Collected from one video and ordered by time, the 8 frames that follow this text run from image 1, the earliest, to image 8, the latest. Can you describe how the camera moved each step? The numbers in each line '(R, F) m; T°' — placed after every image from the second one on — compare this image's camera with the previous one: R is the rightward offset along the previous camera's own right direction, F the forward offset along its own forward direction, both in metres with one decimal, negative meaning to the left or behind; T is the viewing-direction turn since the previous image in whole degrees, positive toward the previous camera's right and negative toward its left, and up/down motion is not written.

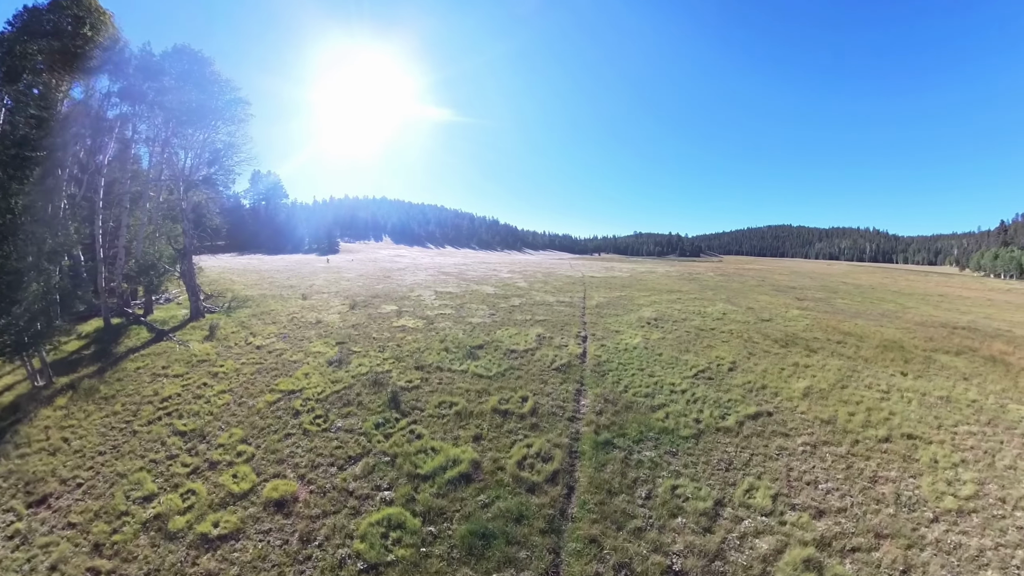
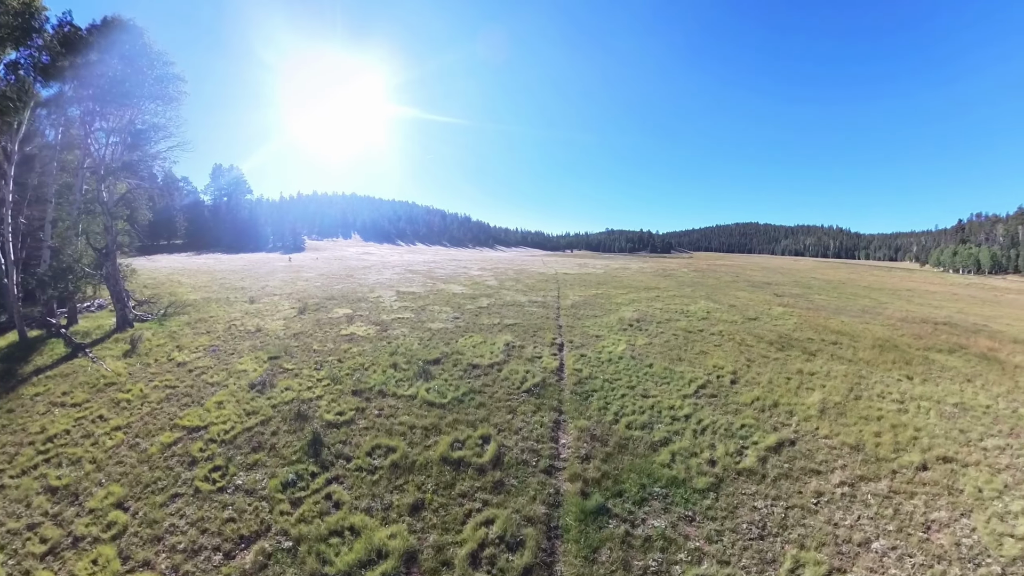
(+0.4, +3.4) m; +3°
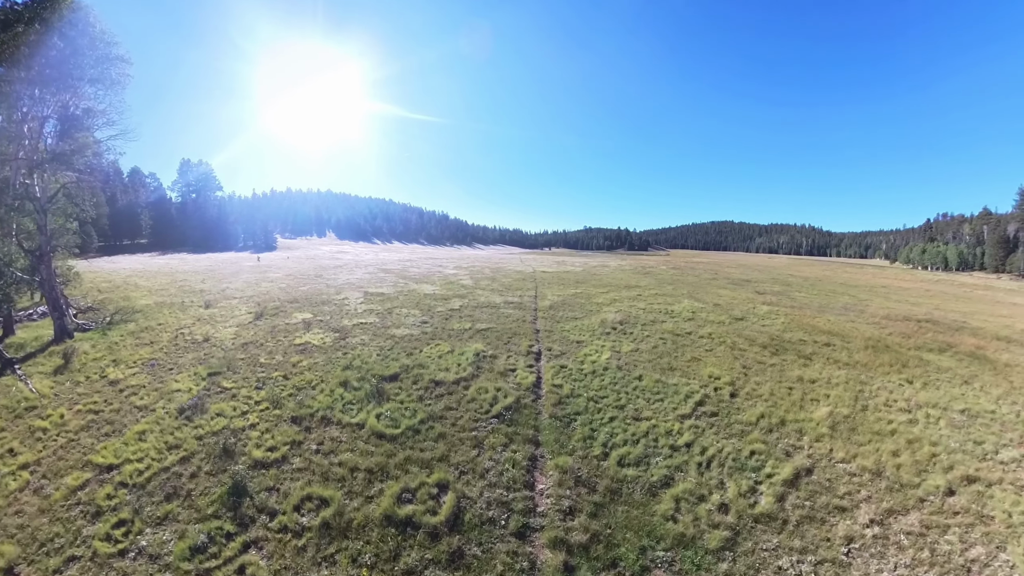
(+0.3, +2.2) m; +3°
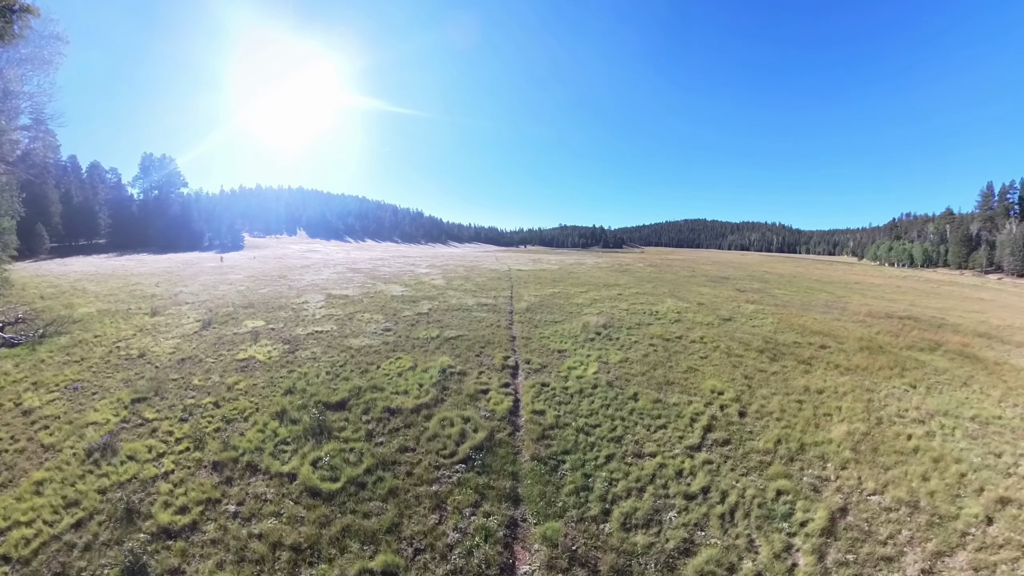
(+0.1, +2.3) m; +3°
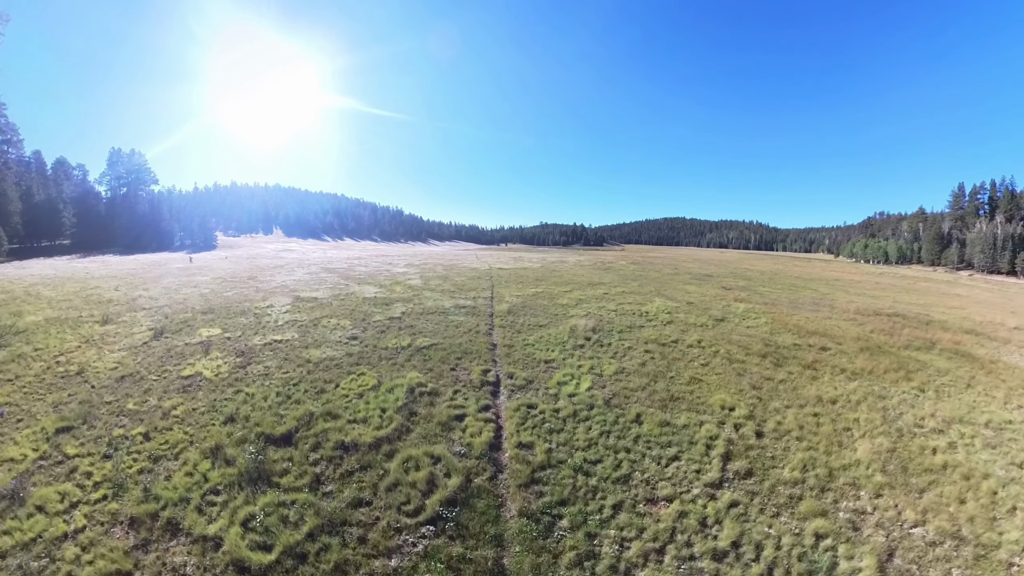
(0.0, +1.8) m; +2°
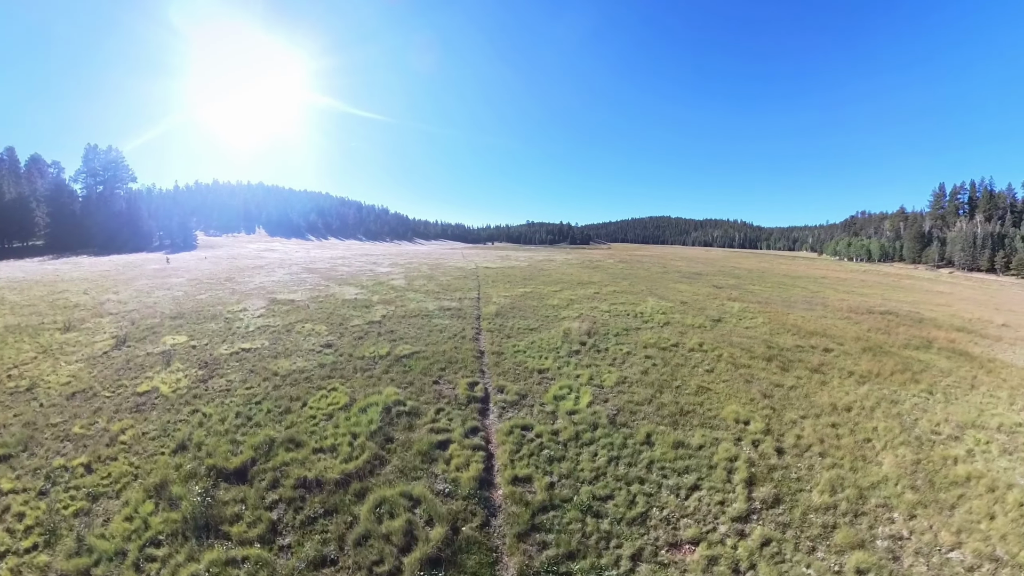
(-0.1, +1.2) m; +2°
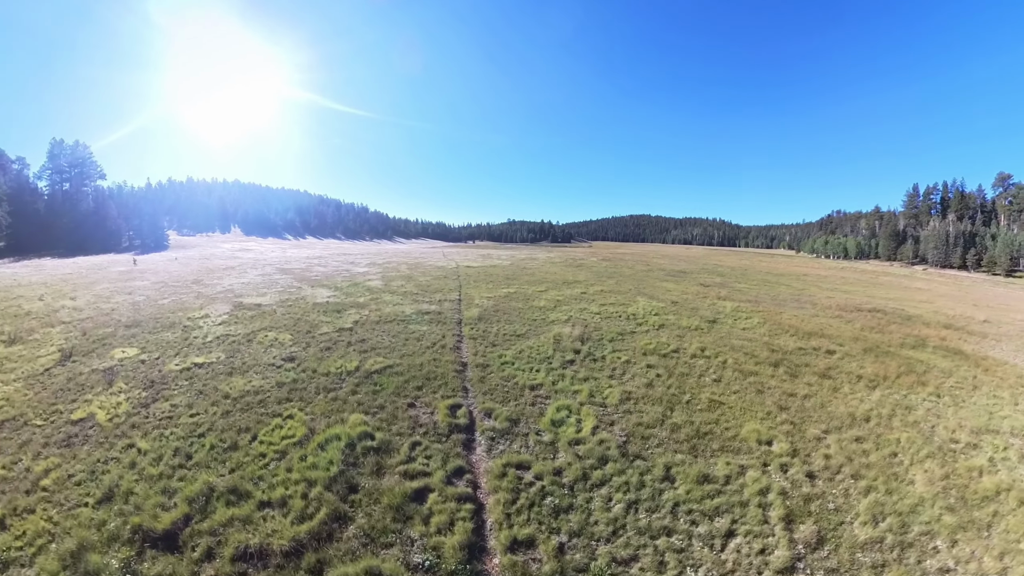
(-0.2, +1.5) m; +2°
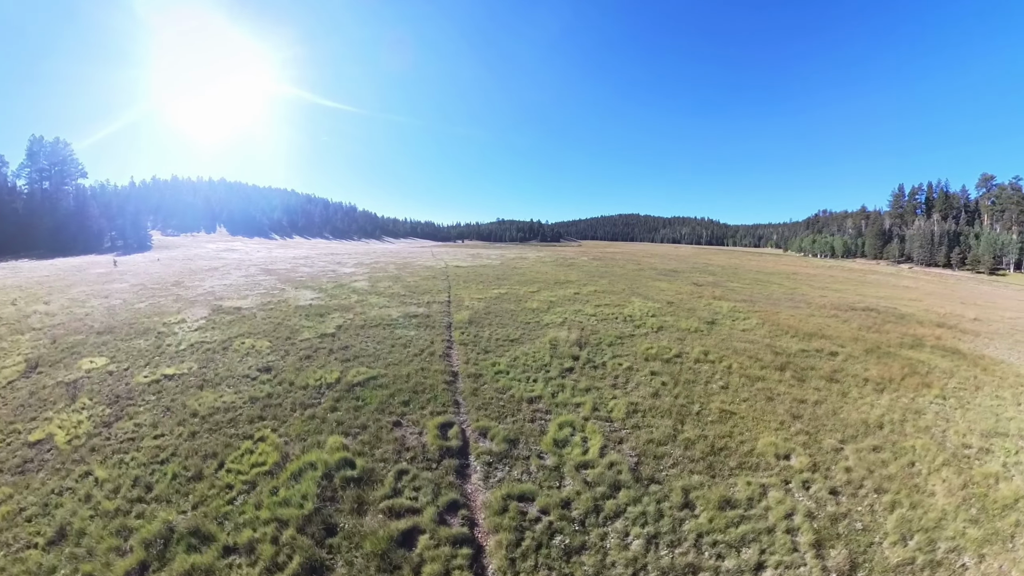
(-0.2, +0.8) m; +1°
